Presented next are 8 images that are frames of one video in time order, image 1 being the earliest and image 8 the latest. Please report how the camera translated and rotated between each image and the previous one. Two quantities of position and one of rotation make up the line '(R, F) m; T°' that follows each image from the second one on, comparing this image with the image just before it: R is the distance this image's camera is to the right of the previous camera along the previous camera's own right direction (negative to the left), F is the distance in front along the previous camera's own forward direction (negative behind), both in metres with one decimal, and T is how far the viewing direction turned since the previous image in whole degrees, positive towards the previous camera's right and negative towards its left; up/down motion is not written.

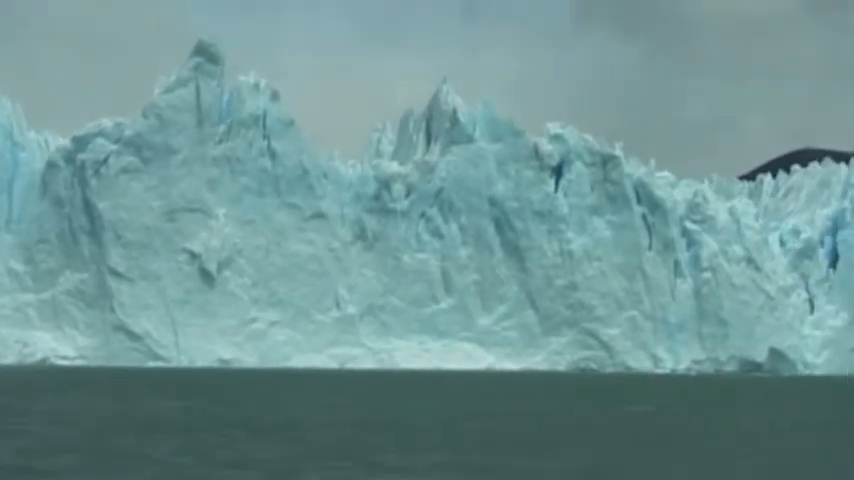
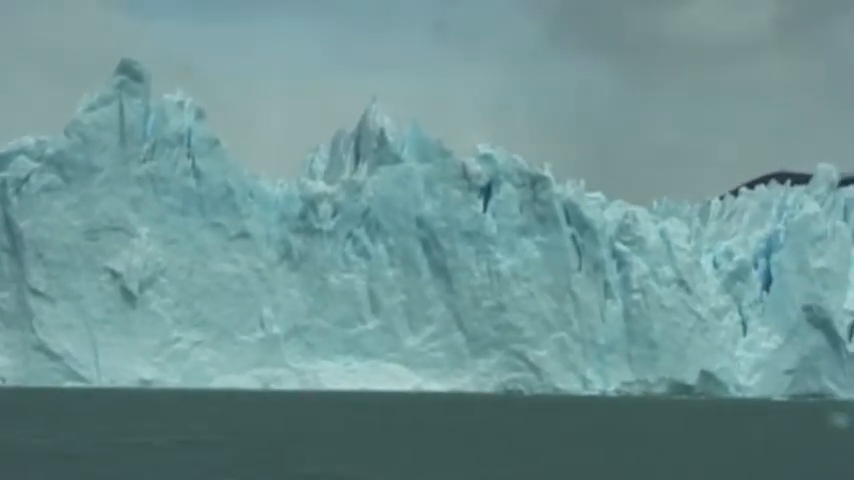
(+3.7, +0.5) m; -4°
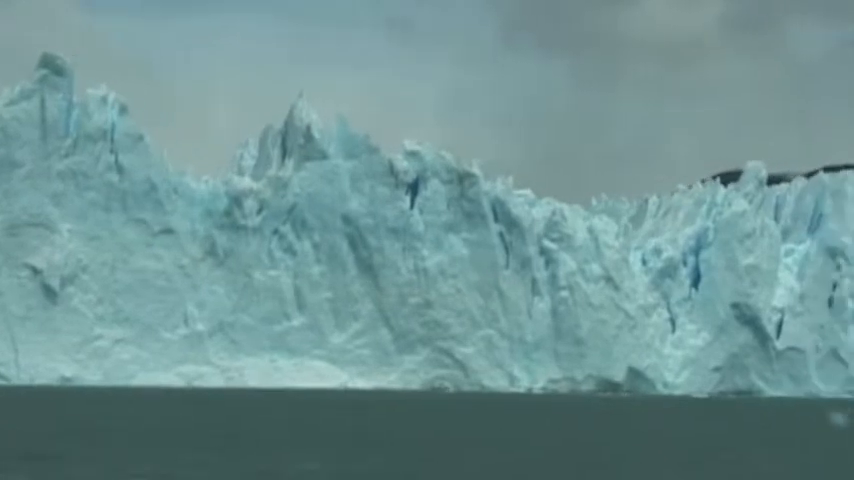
(-5.0, +1.8) m; 0°
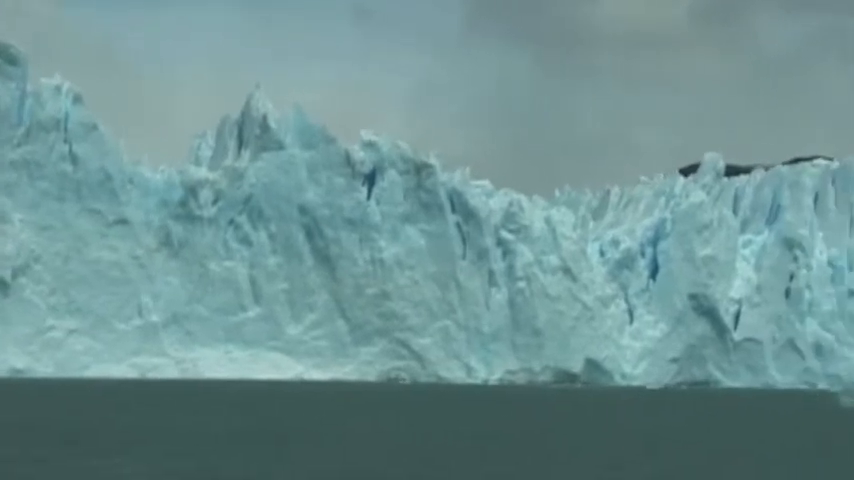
(+0.1, +0.6) m; +1°
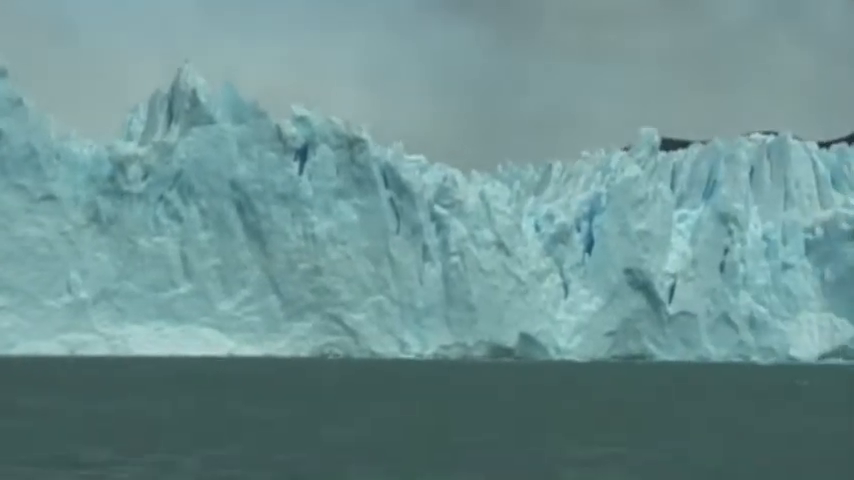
(+0.2, +0.5) m; +2°
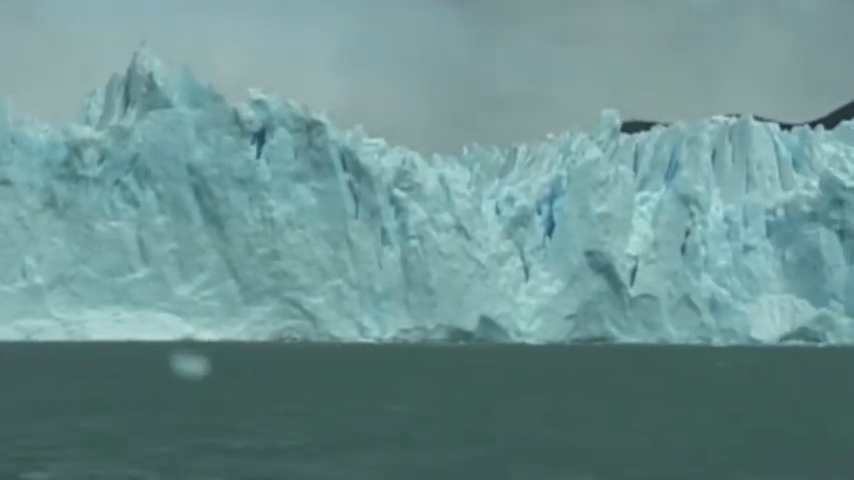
(+0.3, +0.5) m; +1°
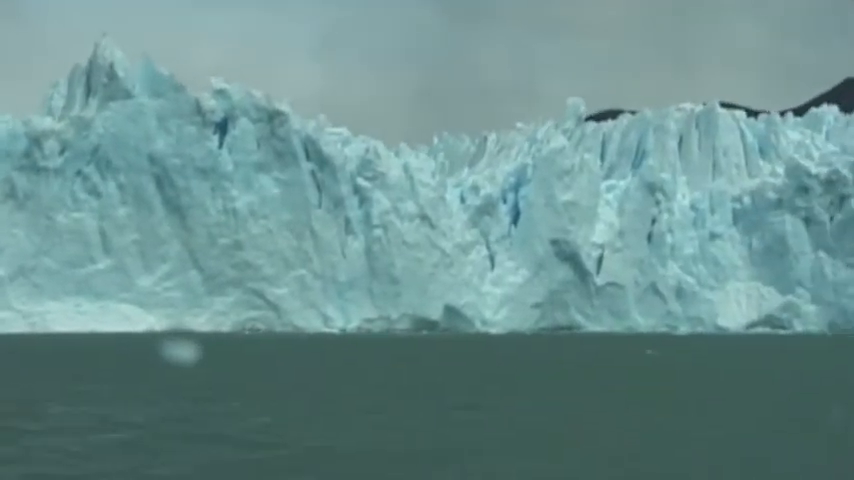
(+0.2, +0.8) m; +1°
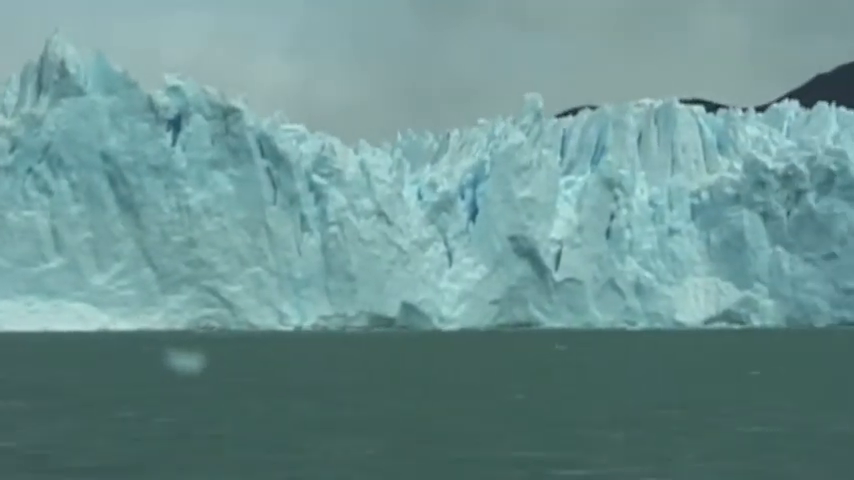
(+0.3, +0.8) m; +1°
